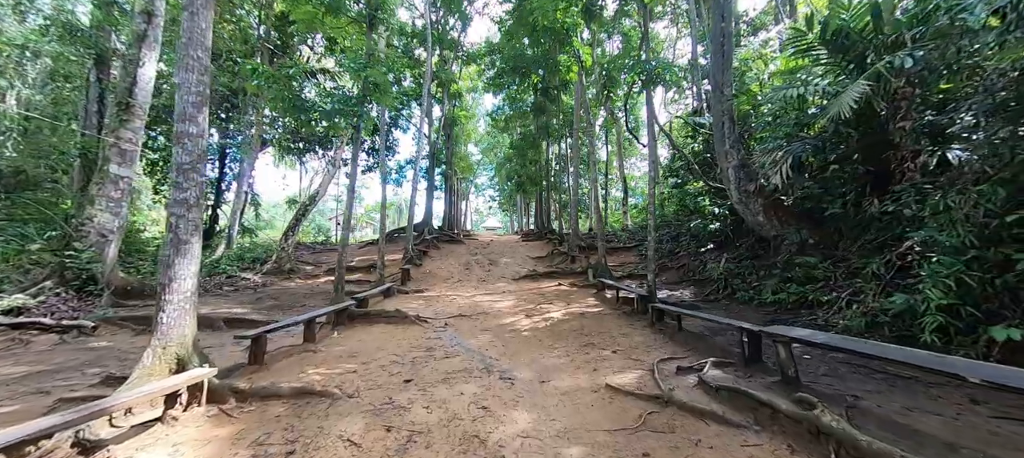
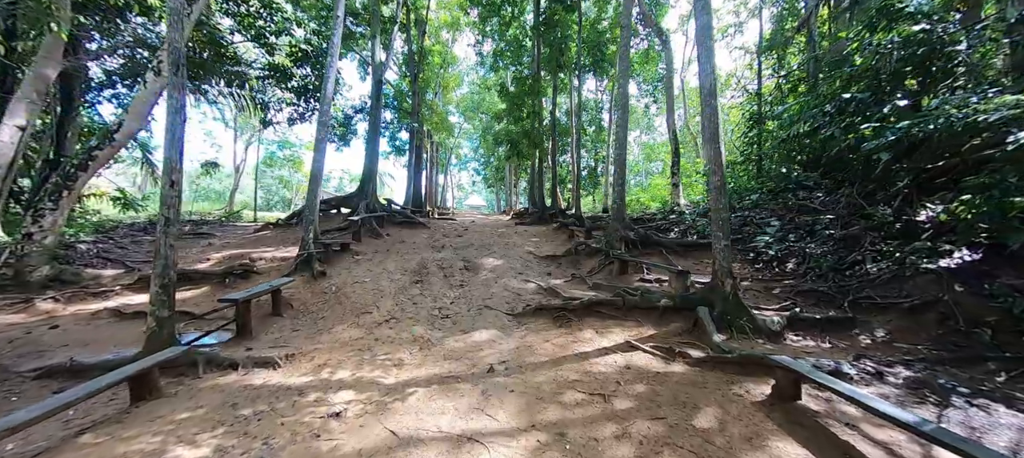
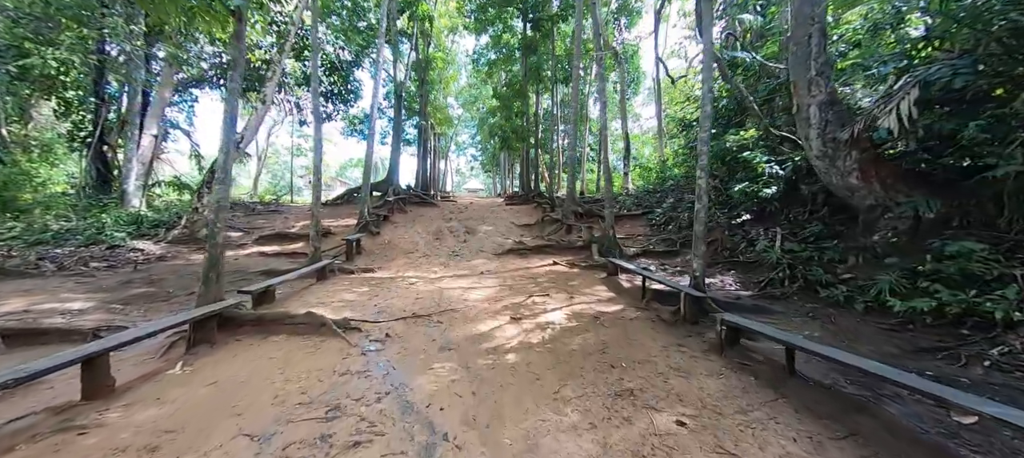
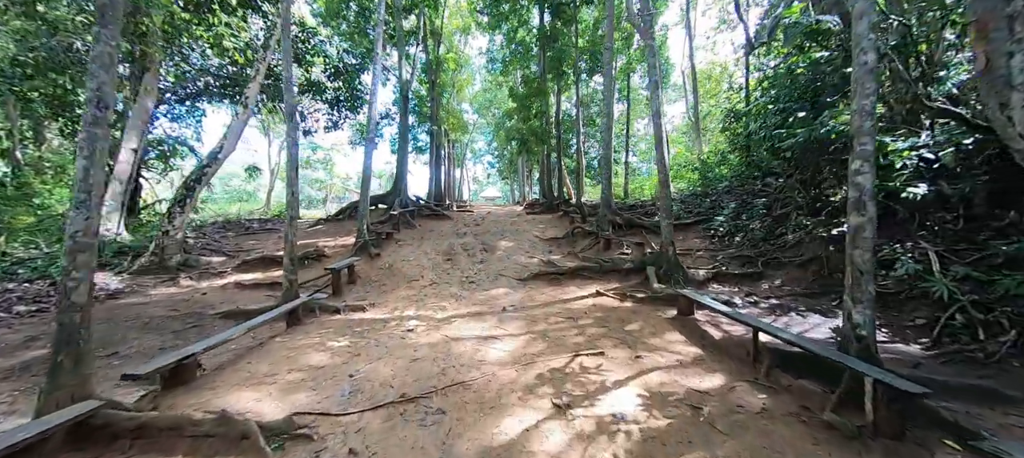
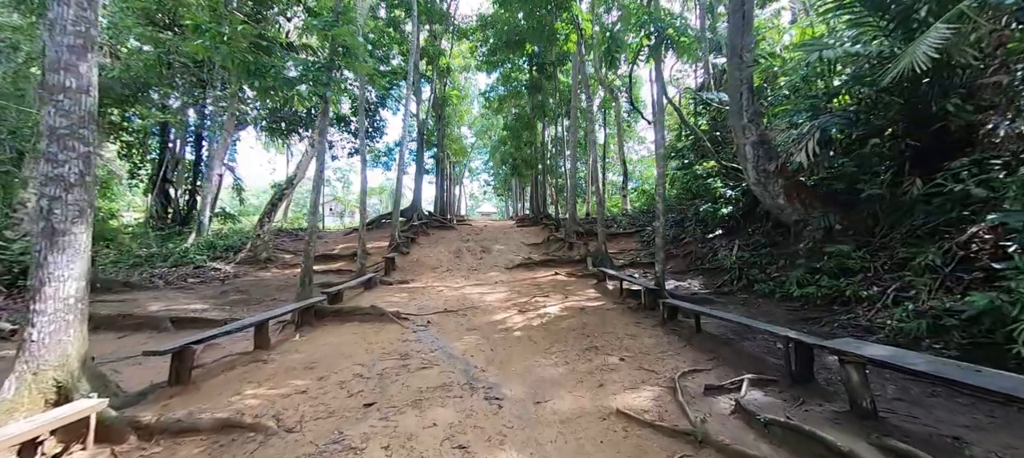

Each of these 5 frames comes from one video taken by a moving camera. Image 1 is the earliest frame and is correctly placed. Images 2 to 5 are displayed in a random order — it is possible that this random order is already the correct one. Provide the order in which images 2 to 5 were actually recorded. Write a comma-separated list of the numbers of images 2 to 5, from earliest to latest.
5, 3, 4, 2
